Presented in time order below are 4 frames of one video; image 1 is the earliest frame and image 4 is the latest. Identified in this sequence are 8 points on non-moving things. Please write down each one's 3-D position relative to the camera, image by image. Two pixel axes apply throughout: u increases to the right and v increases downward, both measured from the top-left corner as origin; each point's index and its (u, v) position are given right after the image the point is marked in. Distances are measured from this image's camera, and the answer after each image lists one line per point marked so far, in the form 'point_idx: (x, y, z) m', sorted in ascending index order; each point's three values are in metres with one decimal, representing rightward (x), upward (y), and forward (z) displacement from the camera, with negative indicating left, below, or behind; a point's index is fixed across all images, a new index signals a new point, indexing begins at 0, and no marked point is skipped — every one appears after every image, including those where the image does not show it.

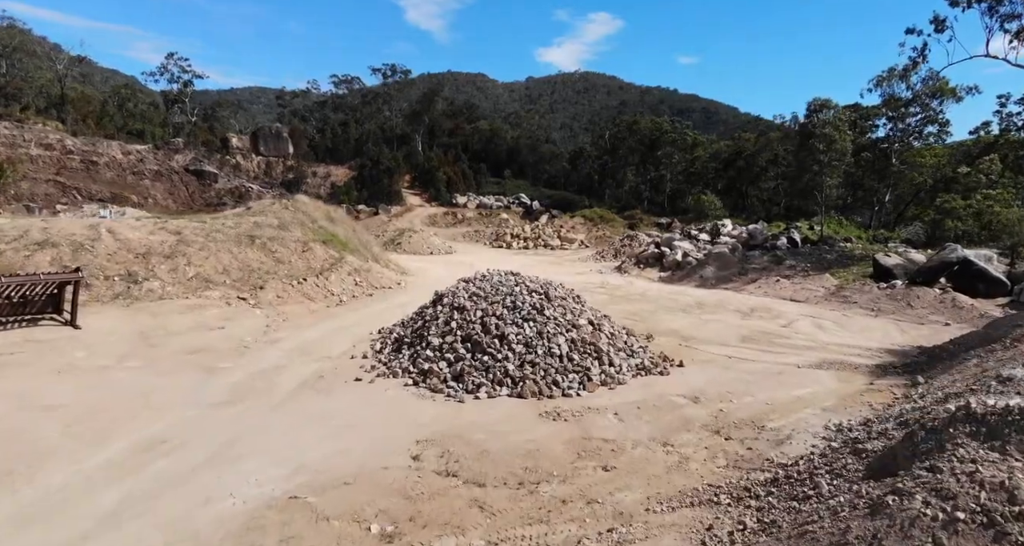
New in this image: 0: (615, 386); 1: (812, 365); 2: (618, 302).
0: (+1.6, -1.7, +8.9) m
1: (+5.4, -1.6, +10.5) m
2: (+3.0, -0.8, +16.8) m
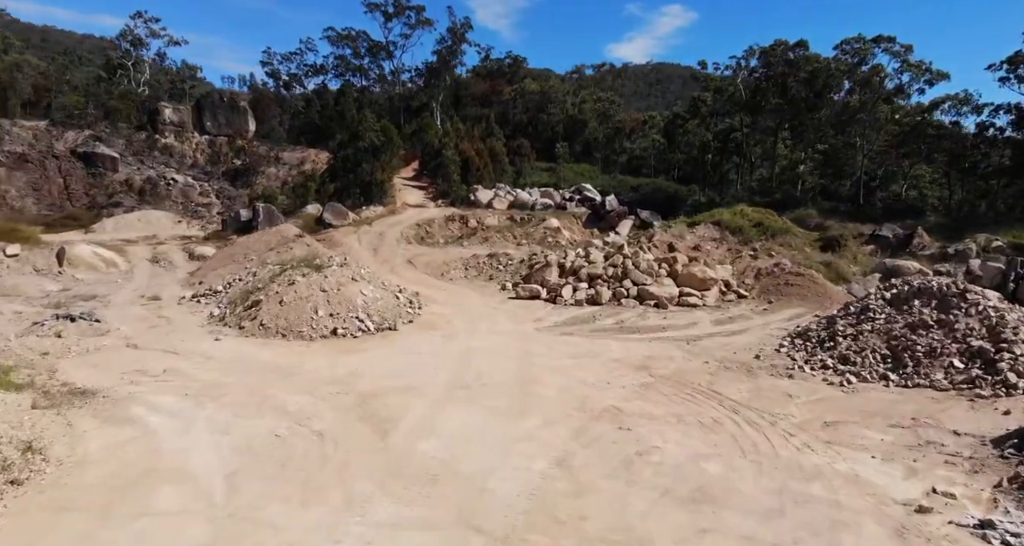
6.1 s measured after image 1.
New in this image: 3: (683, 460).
0: (0.0, -3.8, -10.4) m
1: (+4.0, -3.8, -9.2) m
2: (+2.3, -3.0, -2.7) m
3: (+1.8, -1.9, +6.0) m
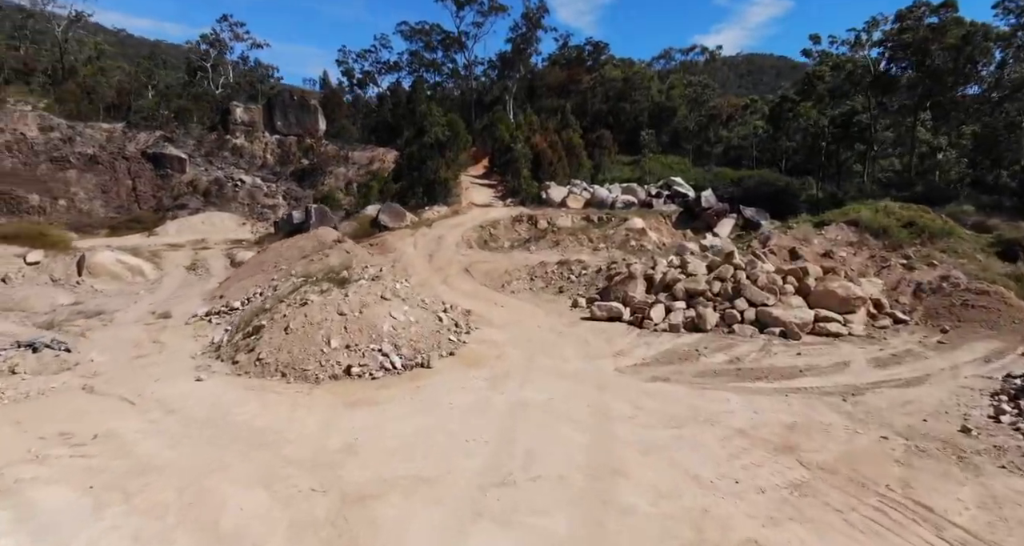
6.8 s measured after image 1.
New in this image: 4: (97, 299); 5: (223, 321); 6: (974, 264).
0: (-1.9, -4.1, -13.2) m
1: (+2.2, -4.1, -12.6) m
2: (+1.5, -3.3, -5.9) m
3: (+2.1, -2.2, +2.9) m
4: (-8.8, -0.5, +12.4) m
5: (-5.2, -0.8, +10.6) m
6: (+9.6, +0.2, +12.1) m
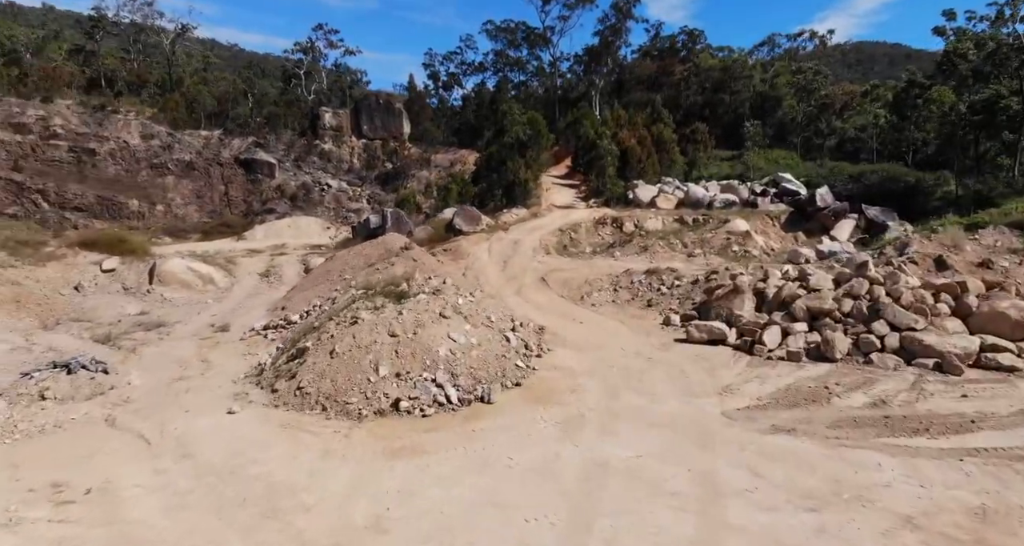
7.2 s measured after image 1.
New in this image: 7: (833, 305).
0: (-4.1, -4.3, -14.3) m
1: (+0.1, -4.3, -14.3) m
2: (+0.3, -3.5, -7.6) m
3: (+2.2, -2.4, +1.0) m
4: (-7.2, -0.7, +12.1) m
5: (-3.9, -1.0, +9.7) m
6: (+10.9, -0.1, +9.1) m
7: (+5.2, -0.5, +9.3) m
